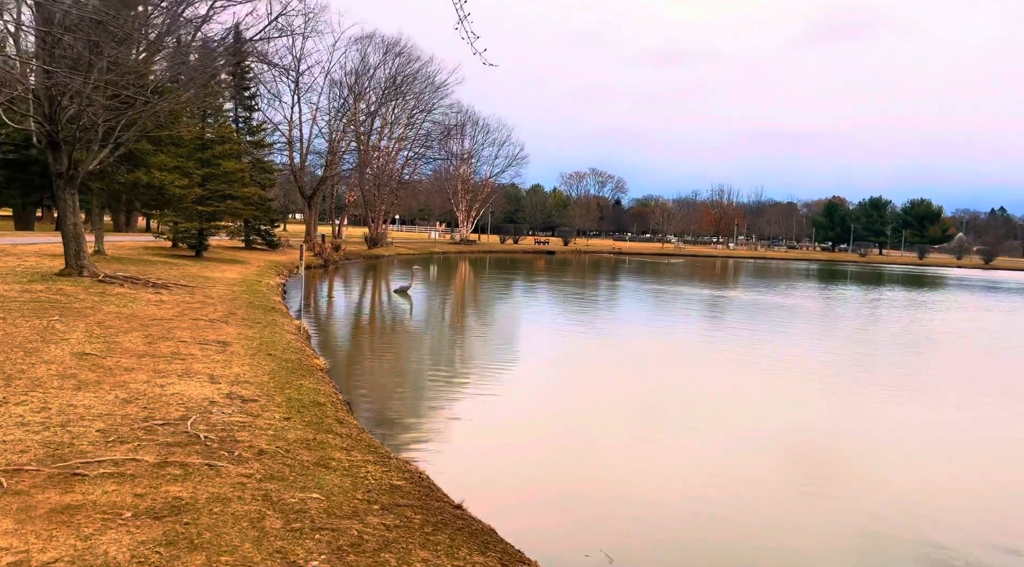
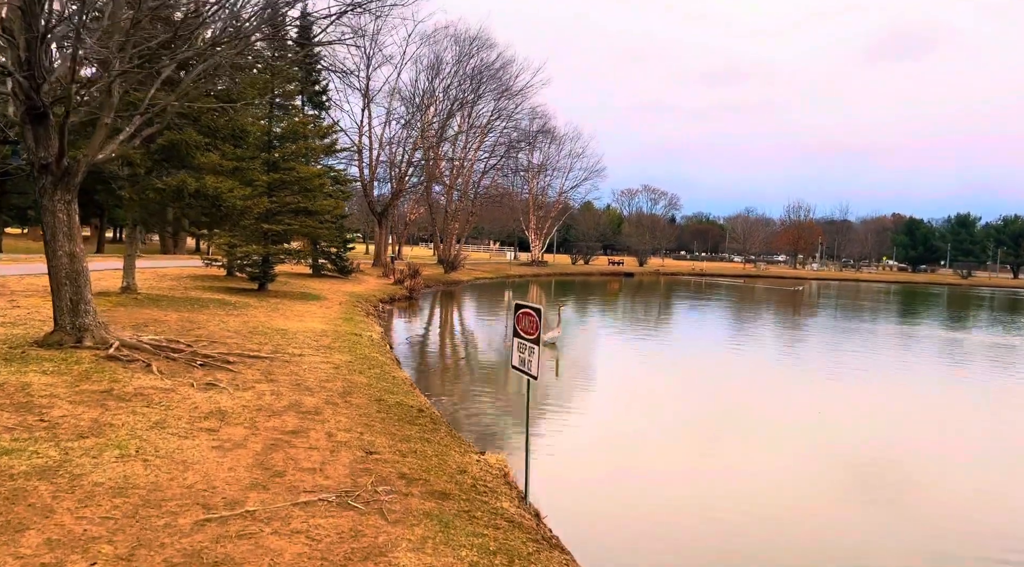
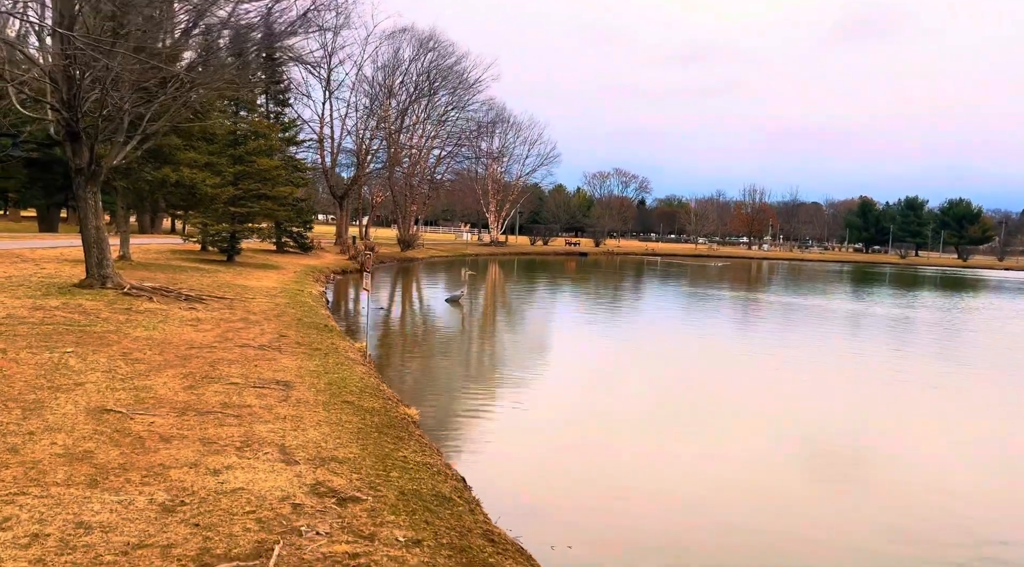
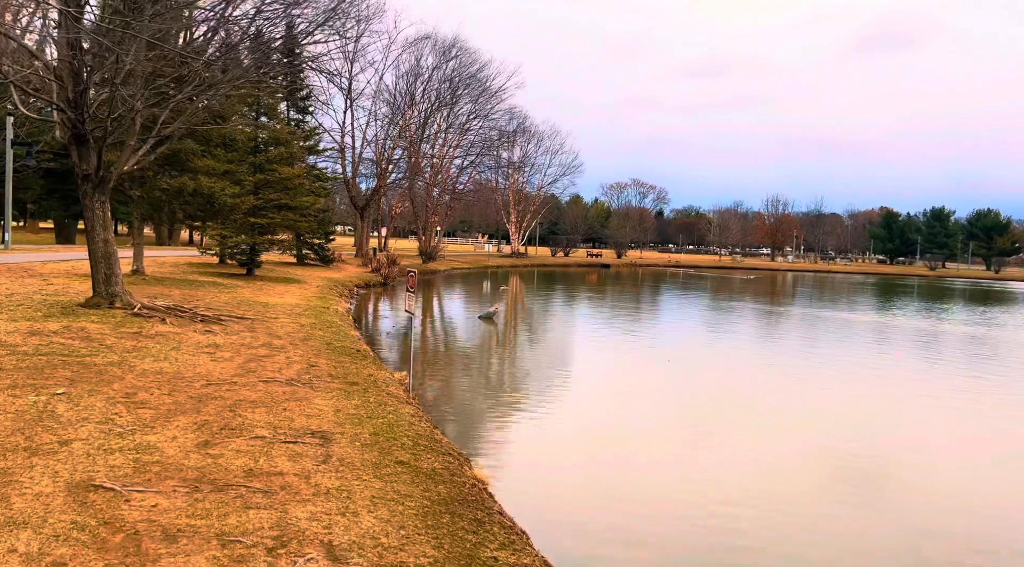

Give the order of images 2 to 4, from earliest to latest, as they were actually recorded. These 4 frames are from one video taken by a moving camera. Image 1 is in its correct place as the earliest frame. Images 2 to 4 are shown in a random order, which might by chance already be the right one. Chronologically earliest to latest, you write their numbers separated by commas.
3, 4, 2
